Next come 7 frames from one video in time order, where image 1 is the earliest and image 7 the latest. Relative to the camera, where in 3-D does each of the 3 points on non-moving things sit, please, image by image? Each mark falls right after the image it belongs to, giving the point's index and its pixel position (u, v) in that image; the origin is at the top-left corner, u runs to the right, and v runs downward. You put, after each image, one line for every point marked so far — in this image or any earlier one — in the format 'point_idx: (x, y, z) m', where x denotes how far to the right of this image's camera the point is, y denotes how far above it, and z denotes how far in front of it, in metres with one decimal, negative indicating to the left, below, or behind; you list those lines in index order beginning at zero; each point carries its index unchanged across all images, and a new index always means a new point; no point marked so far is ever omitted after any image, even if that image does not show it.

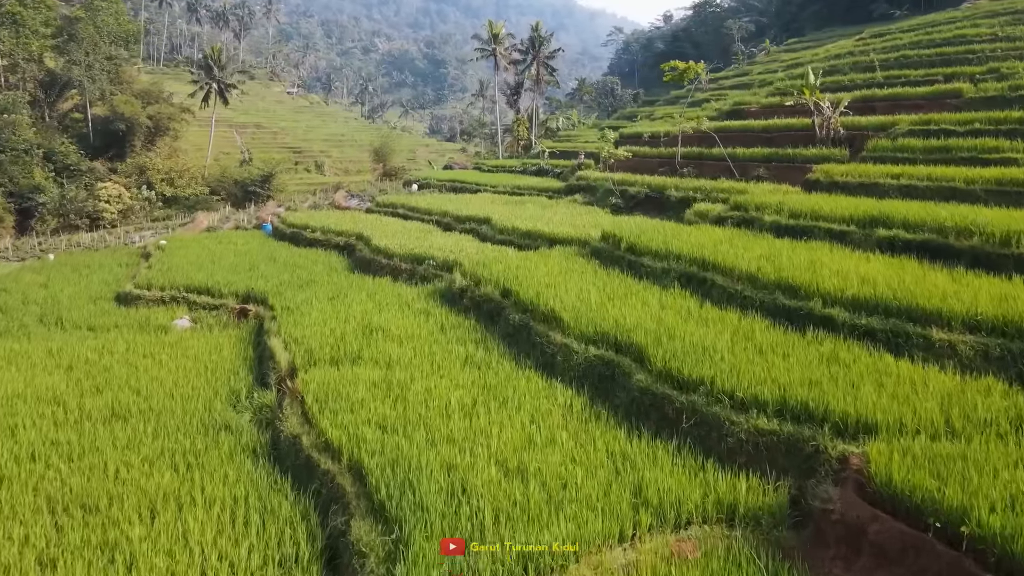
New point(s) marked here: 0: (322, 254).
0: (-2.9, +0.5, +11.1) m
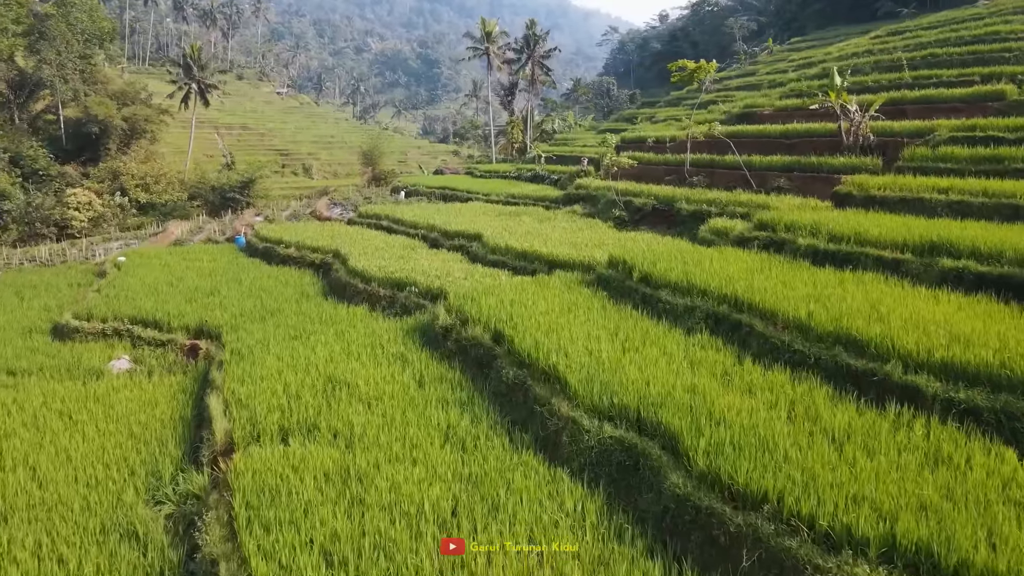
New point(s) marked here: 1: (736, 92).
0: (-3.0, +0.2, +10.0) m
1: (+5.5, +4.8, +17.8) m
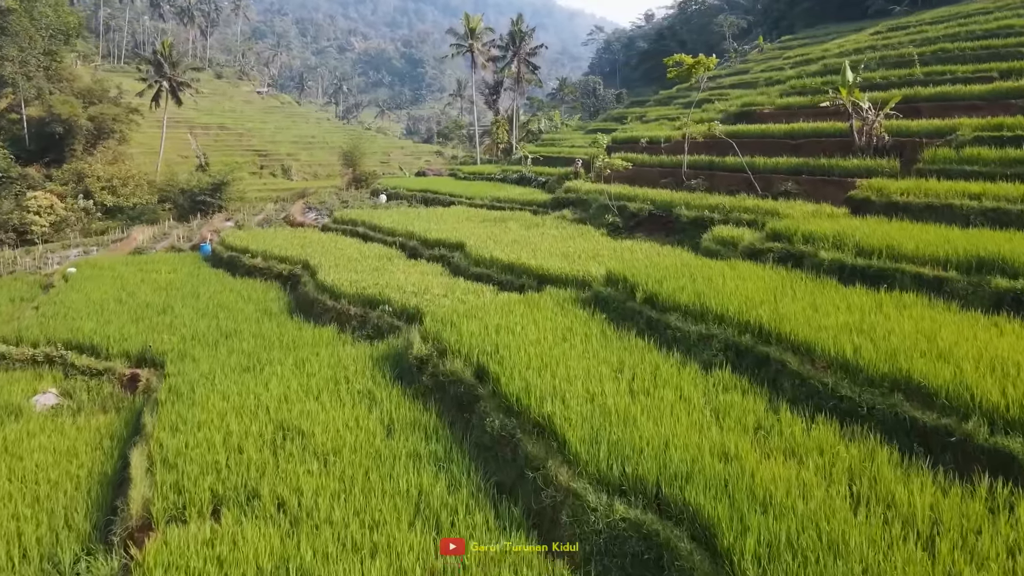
0: (-3.2, 0.0, +9.1) m
1: (+5.2, +4.7, +17.1) m
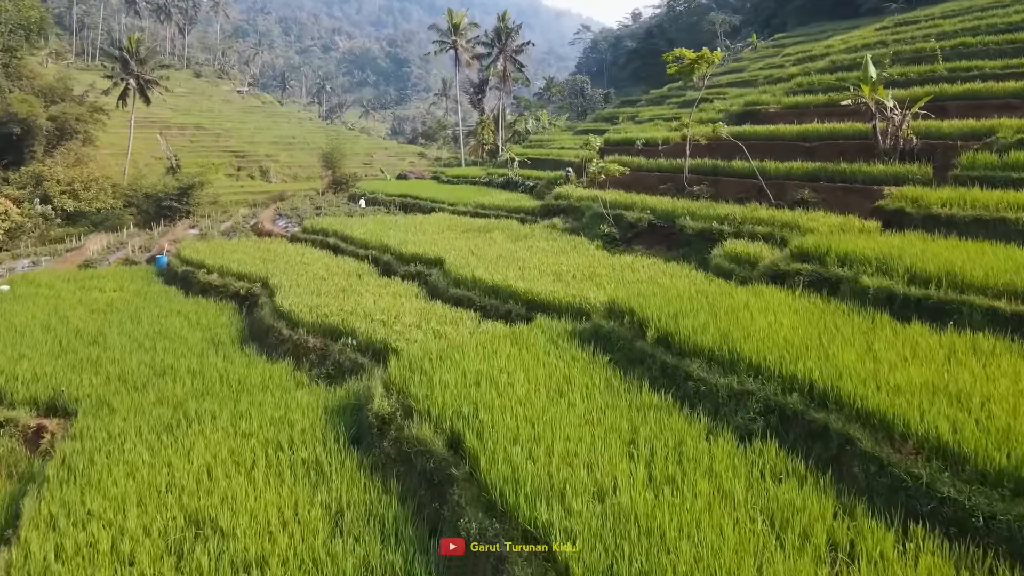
0: (-3.3, -0.2, +8.1) m
1: (+4.8, +4.5, +16.2) m
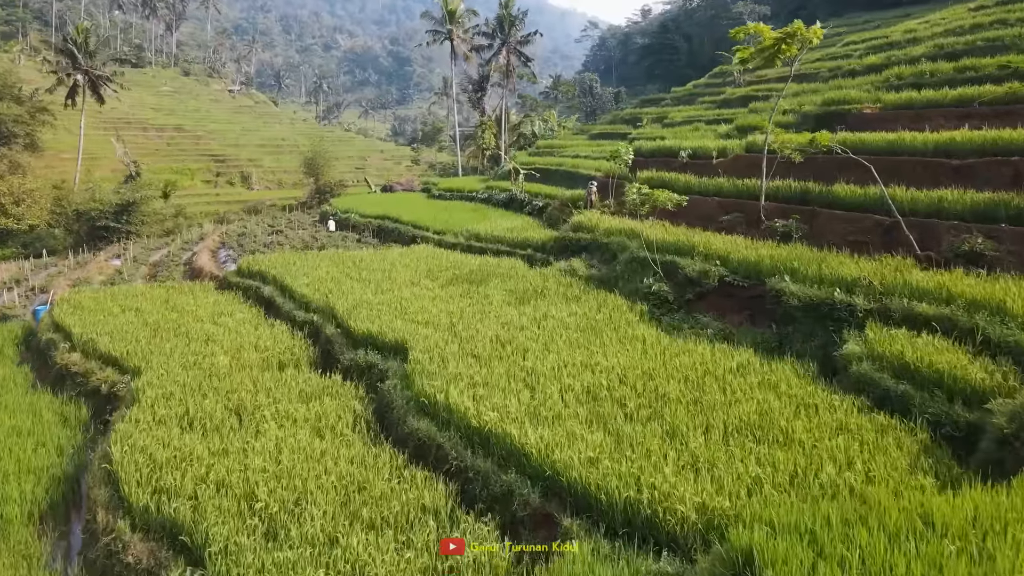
0: (-3.3, -1.0, +5.2) m
1: (+4.9, +3.7, +13.2) m
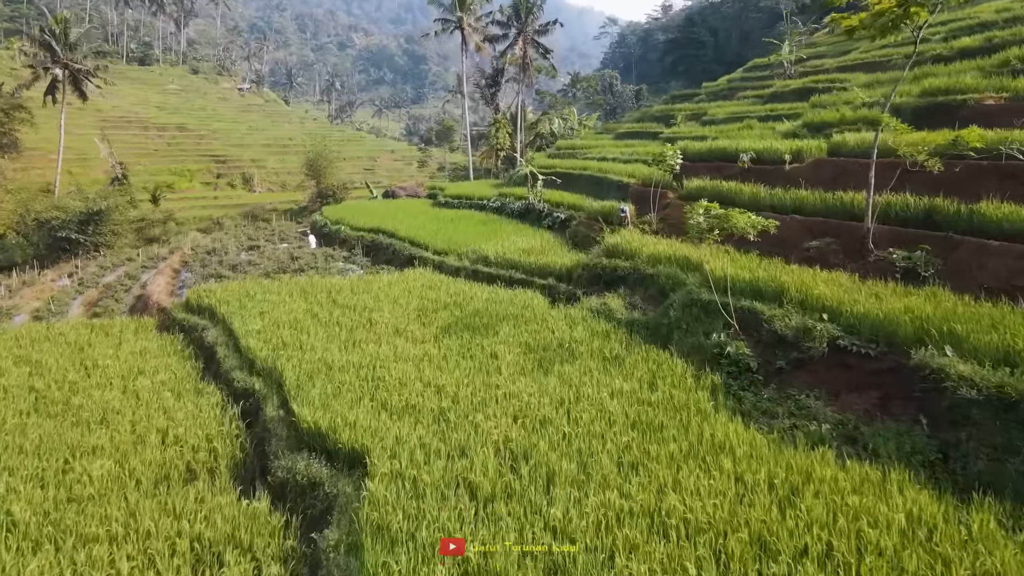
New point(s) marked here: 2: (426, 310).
0: (-3.2, -1.3, +3.4) m
1: (+5.2, +3.3, +11.3) m
2: (-0.7, -0.2, +6.1) m
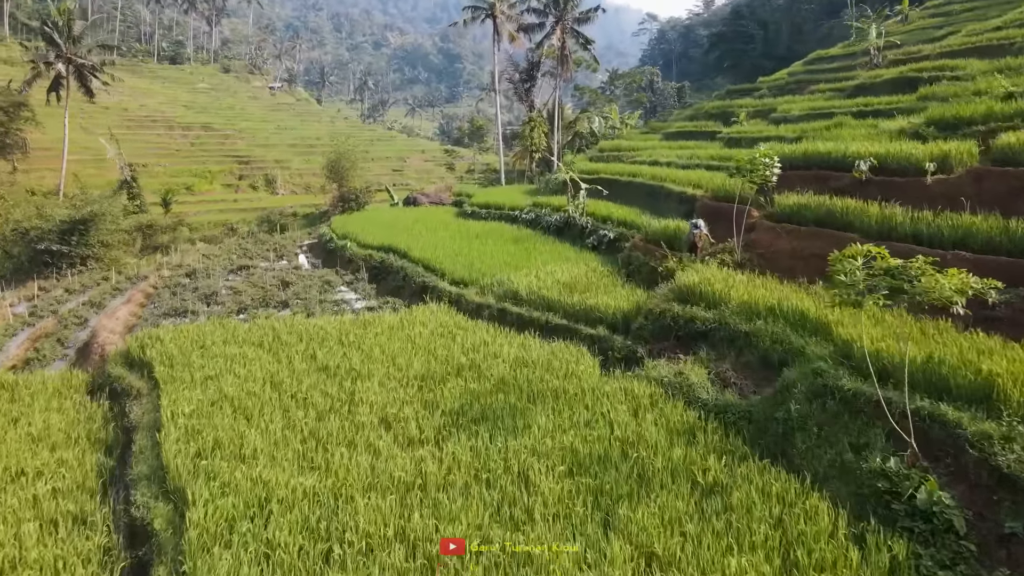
0: (-3.1, -1.7, +1.8) m
1: (+5.7, +2.9, +9.3) m
2: (-0.5, -0.5, +4.4) m
